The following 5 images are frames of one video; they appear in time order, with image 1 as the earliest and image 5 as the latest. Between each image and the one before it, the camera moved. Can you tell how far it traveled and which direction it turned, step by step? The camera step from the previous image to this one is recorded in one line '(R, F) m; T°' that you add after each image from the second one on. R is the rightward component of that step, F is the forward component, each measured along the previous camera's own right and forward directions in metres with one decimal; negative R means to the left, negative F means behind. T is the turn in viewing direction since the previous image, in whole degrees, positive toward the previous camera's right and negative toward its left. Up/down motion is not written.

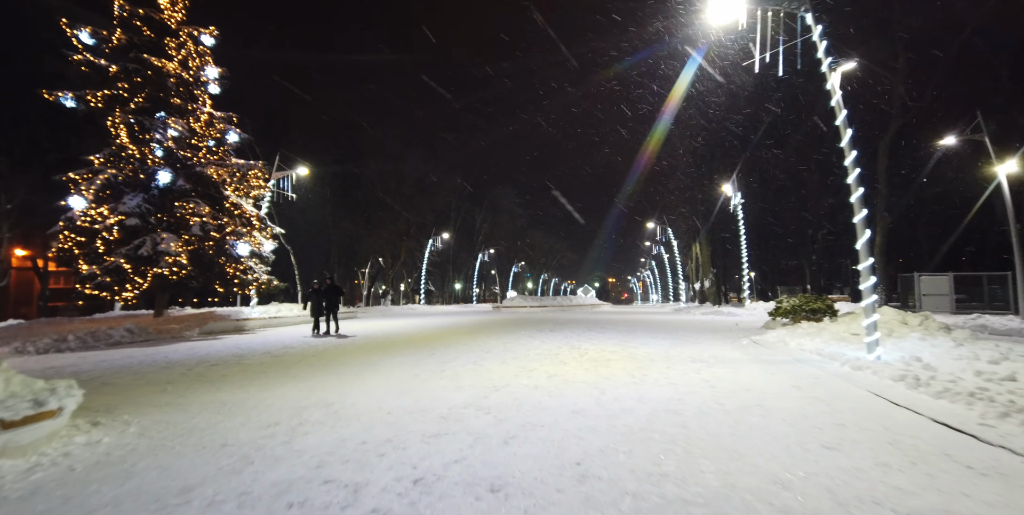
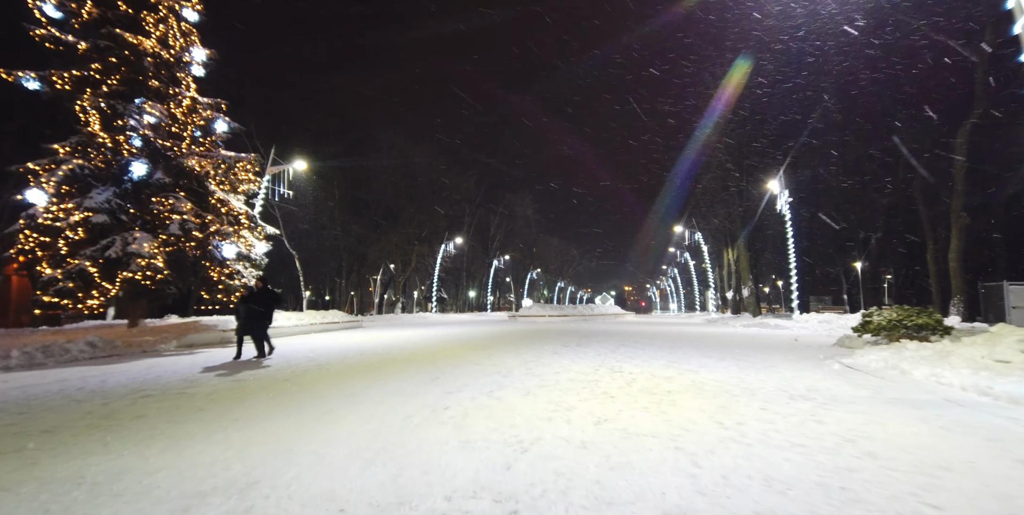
(-0.2, +2.6) m; -2°
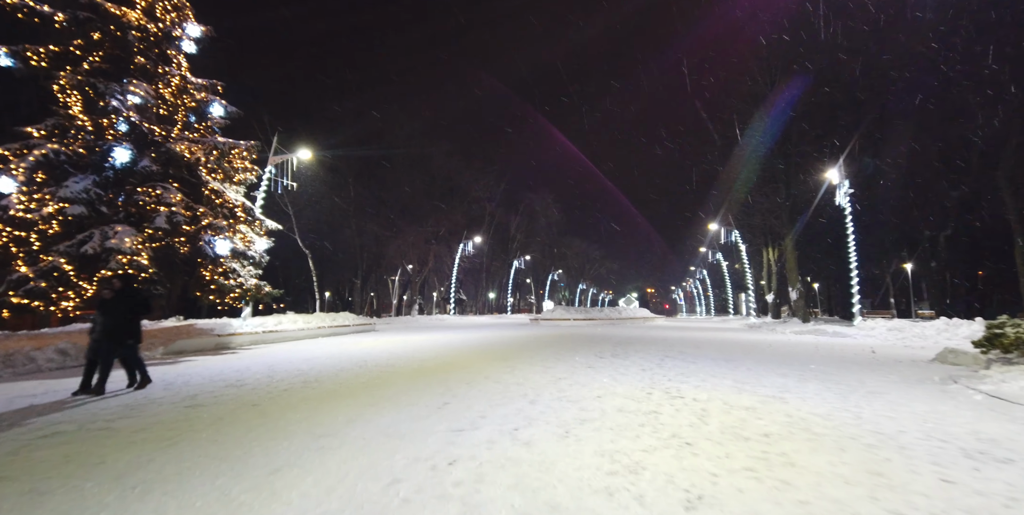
(-0.2, +2.2) m; -3°
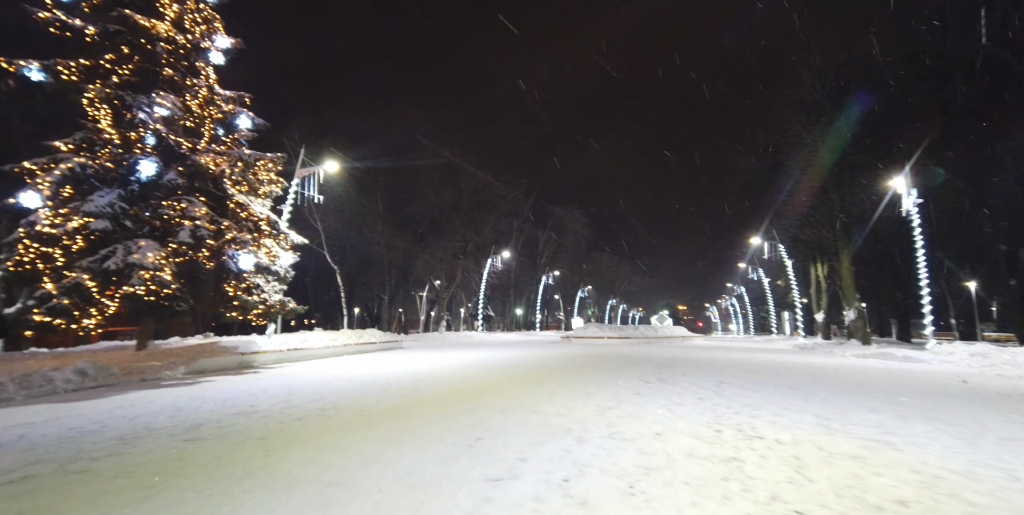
(-0.3, +1.1) m; -4°
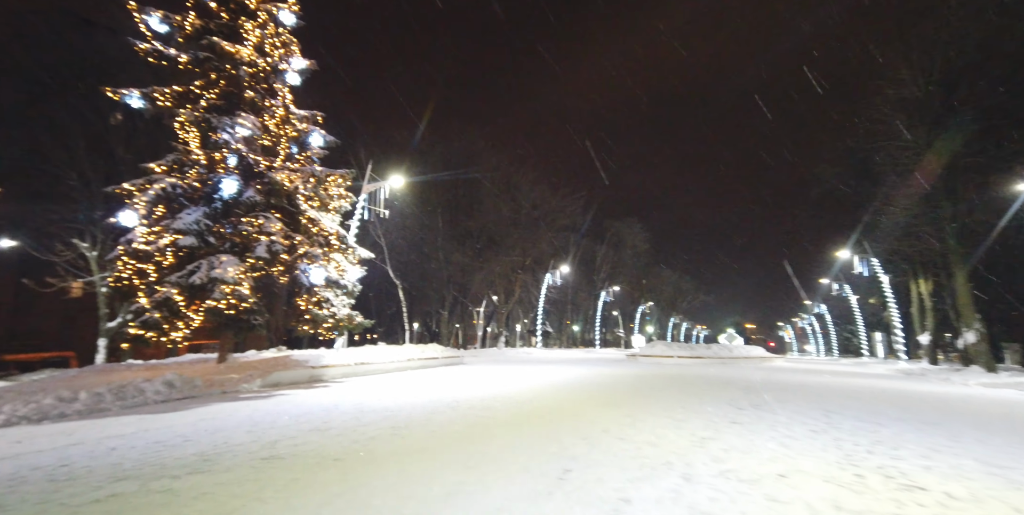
(-0.6, +0.7) m; -7°
